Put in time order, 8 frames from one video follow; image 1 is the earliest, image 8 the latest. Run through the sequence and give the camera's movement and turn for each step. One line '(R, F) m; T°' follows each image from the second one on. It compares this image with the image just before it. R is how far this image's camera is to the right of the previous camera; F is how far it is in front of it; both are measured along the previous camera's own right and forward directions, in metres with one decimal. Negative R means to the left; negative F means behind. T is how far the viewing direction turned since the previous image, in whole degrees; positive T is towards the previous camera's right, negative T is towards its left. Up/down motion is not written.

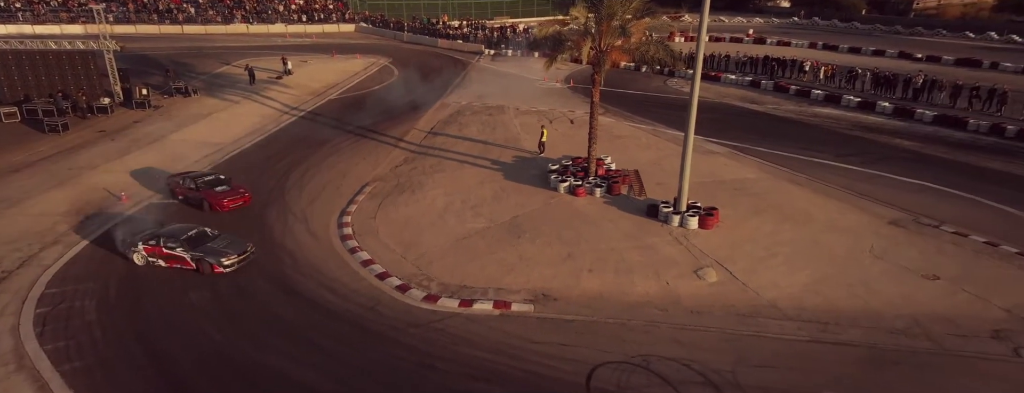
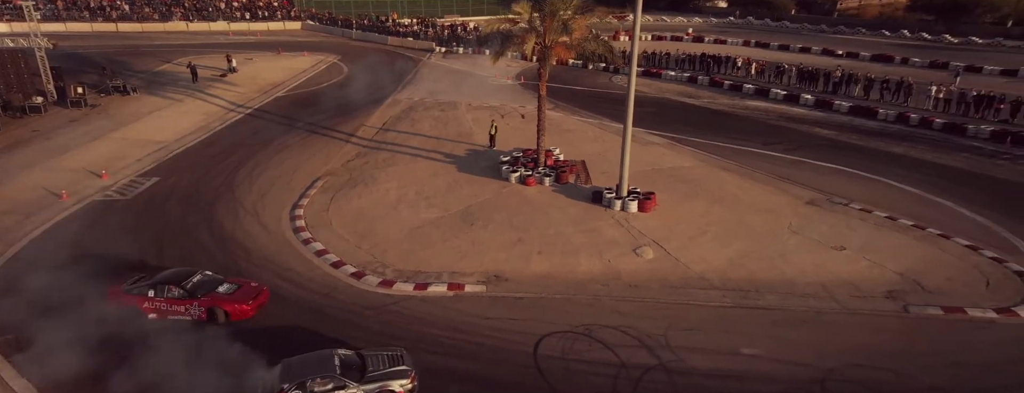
(+0.1, -1.0) m; +5°
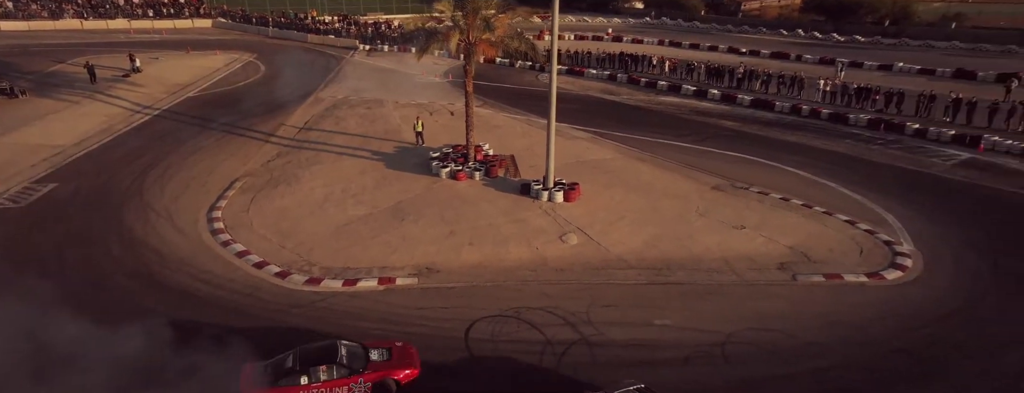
(0.0, -0.7) m; +7°
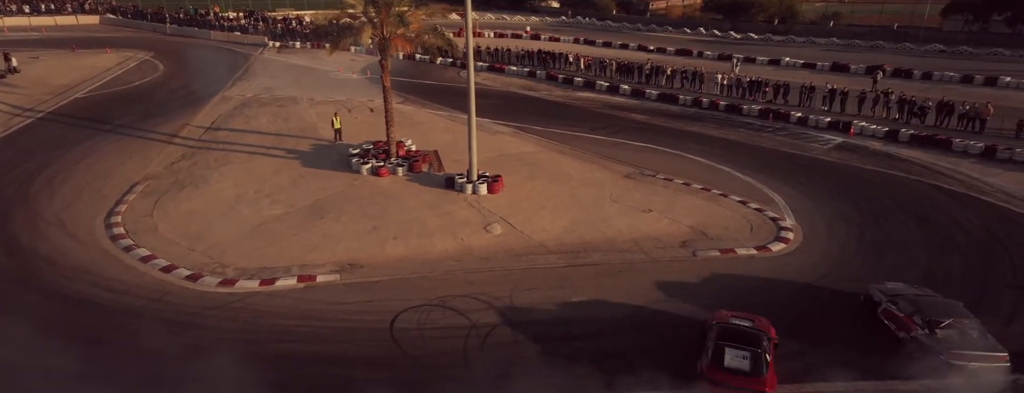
(+0.1, -0.6) m; +8°
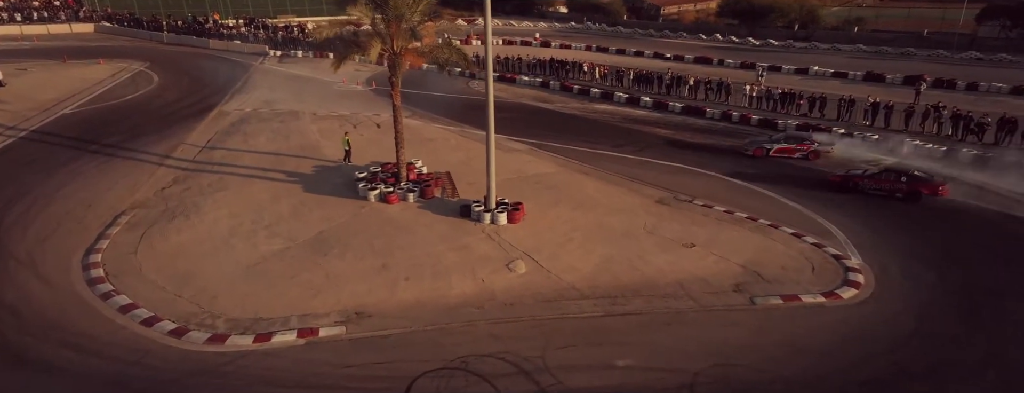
(-0.7, +2.1) m; 0°
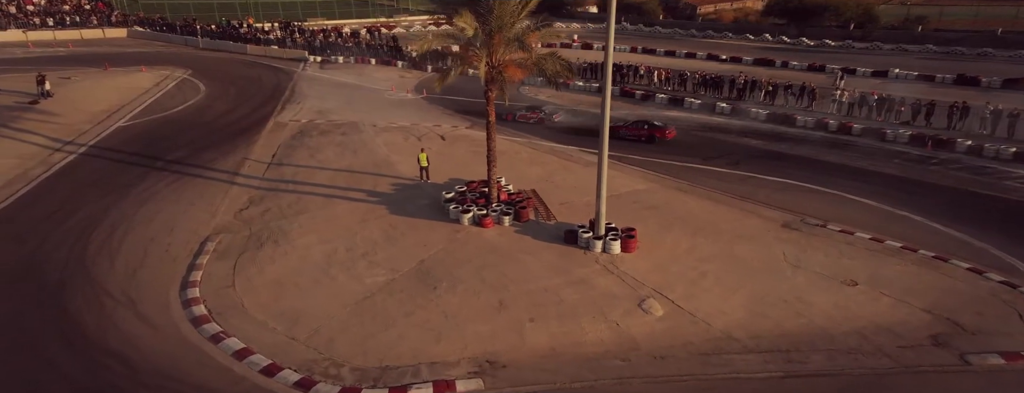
(-3.4, +2.1) m; -1°
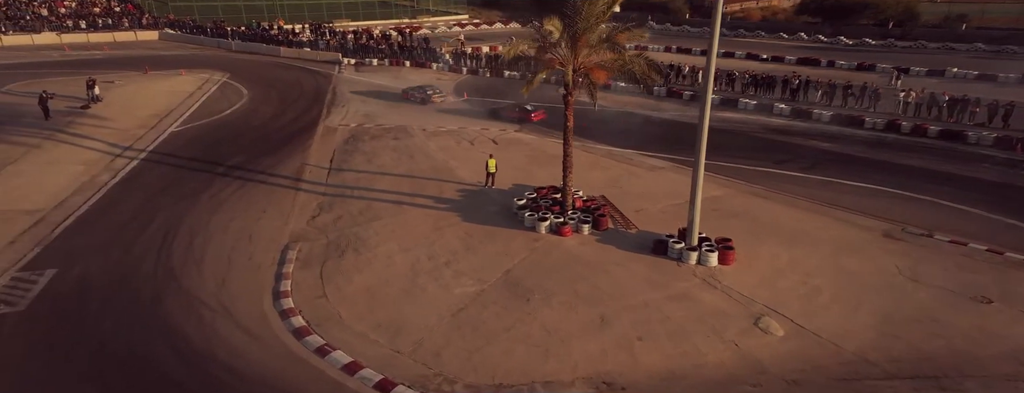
(-2.6, +0.9) m; -1°
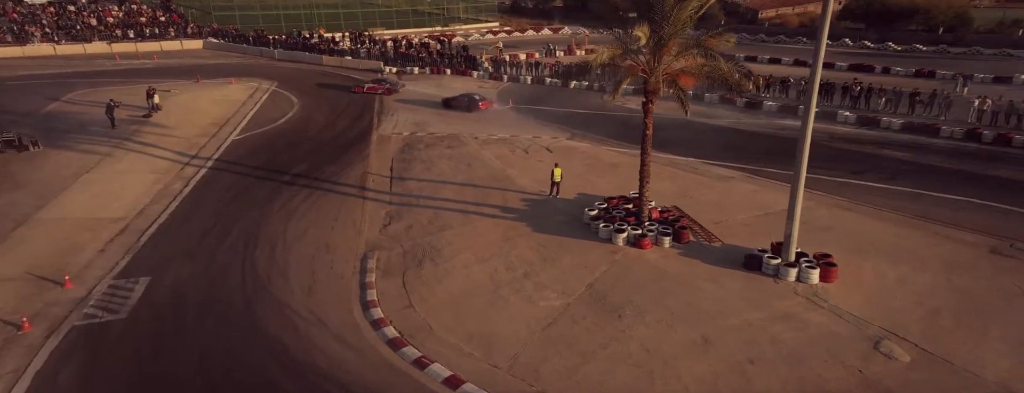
(-2.0, +0.6) m; -2°
